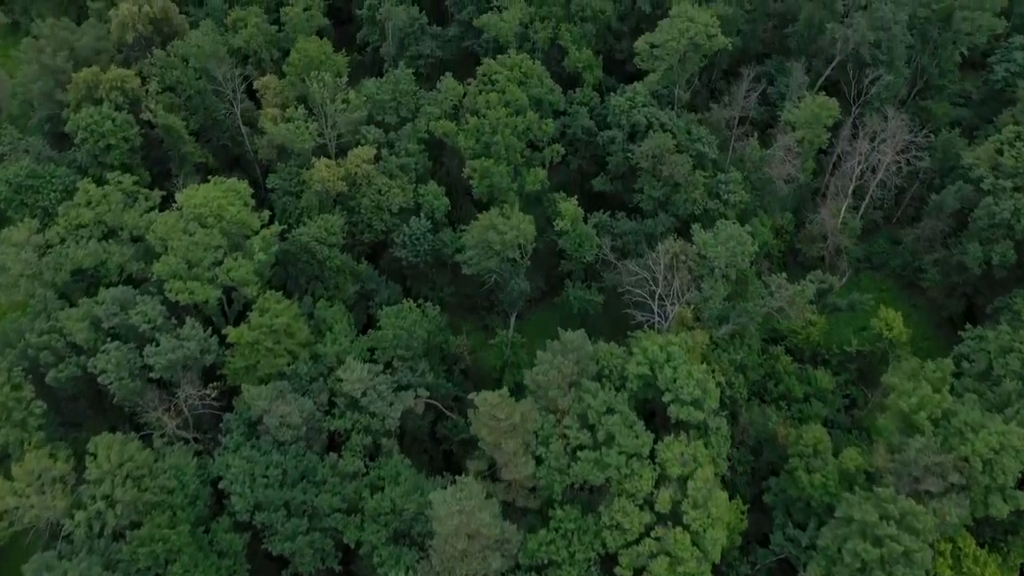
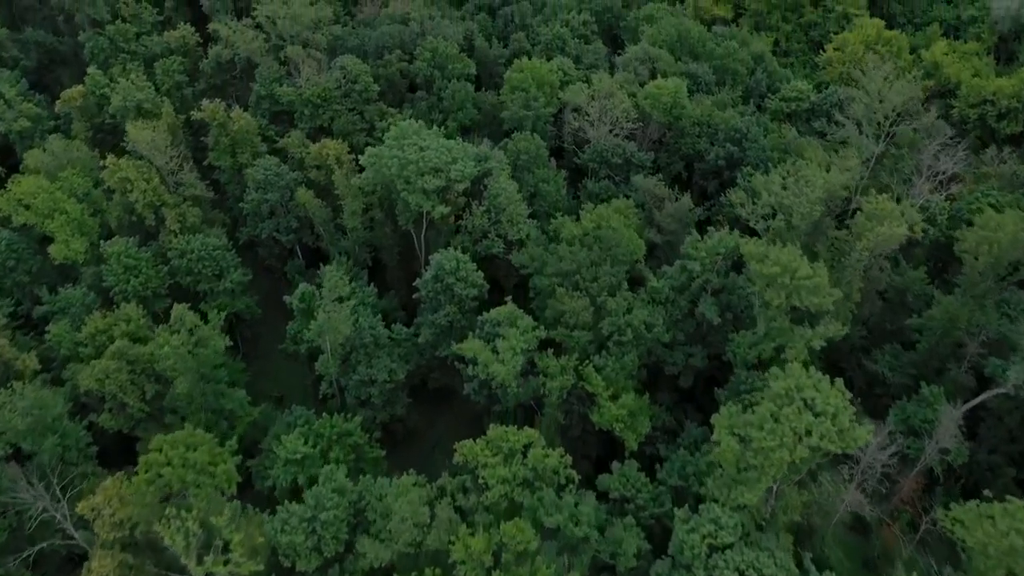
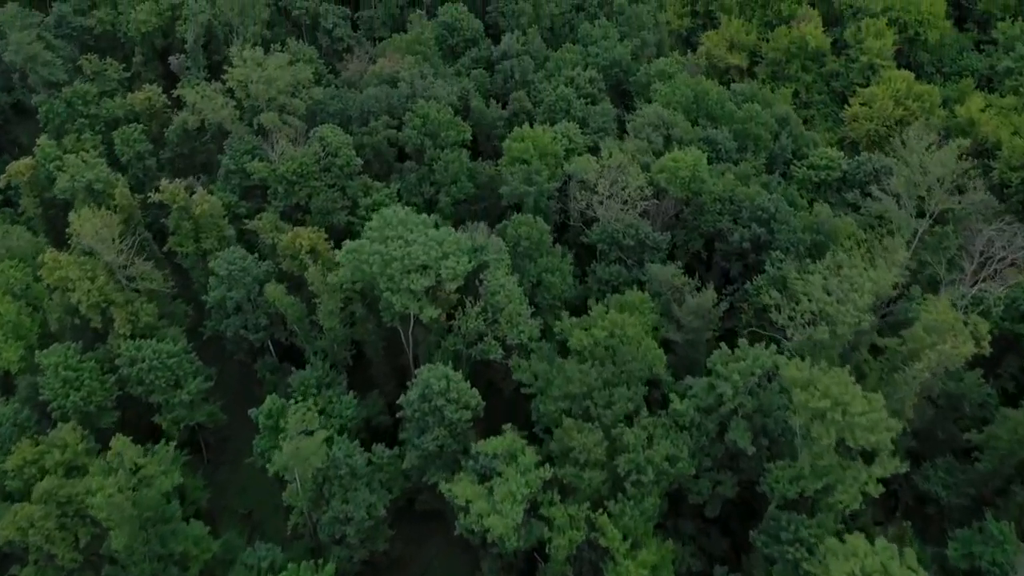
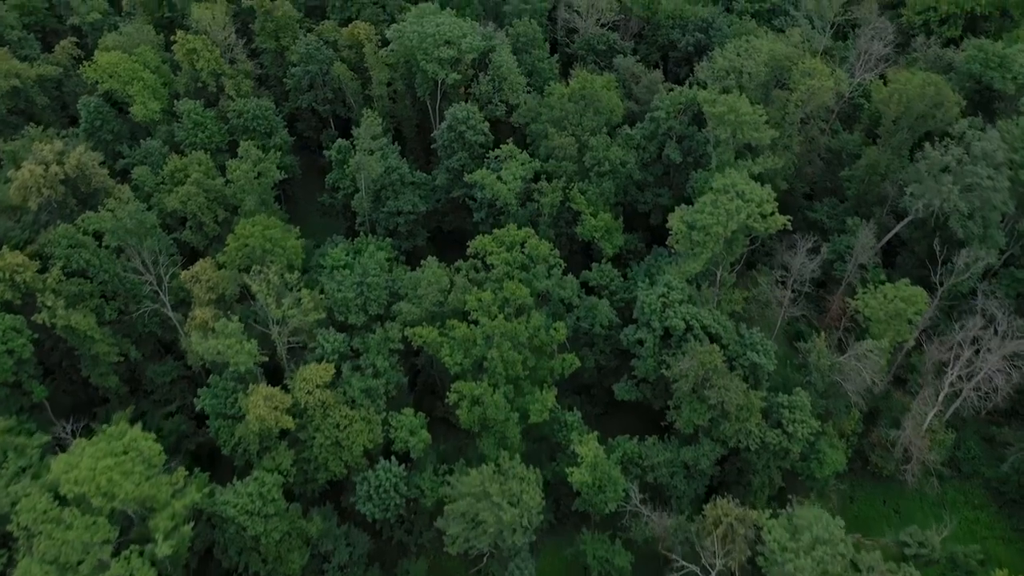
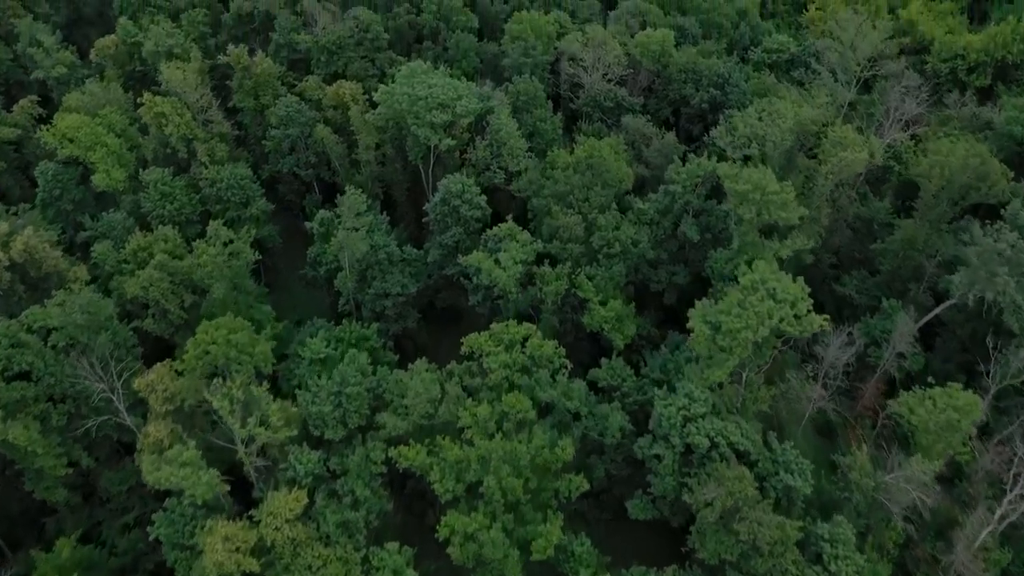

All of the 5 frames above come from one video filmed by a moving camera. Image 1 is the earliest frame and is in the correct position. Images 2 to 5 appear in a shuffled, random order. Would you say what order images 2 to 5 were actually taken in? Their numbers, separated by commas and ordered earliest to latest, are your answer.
4, 5, 2, 3
